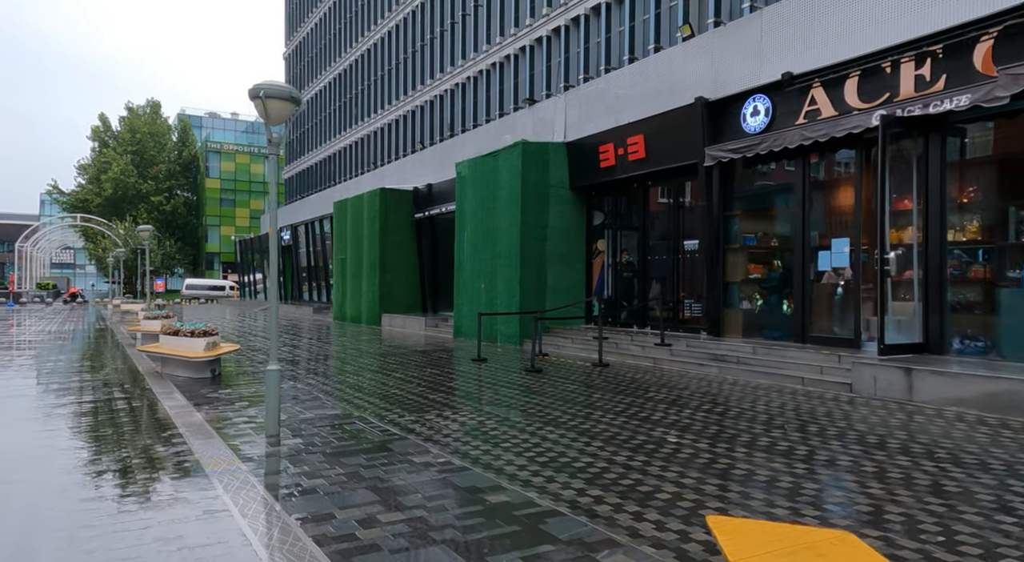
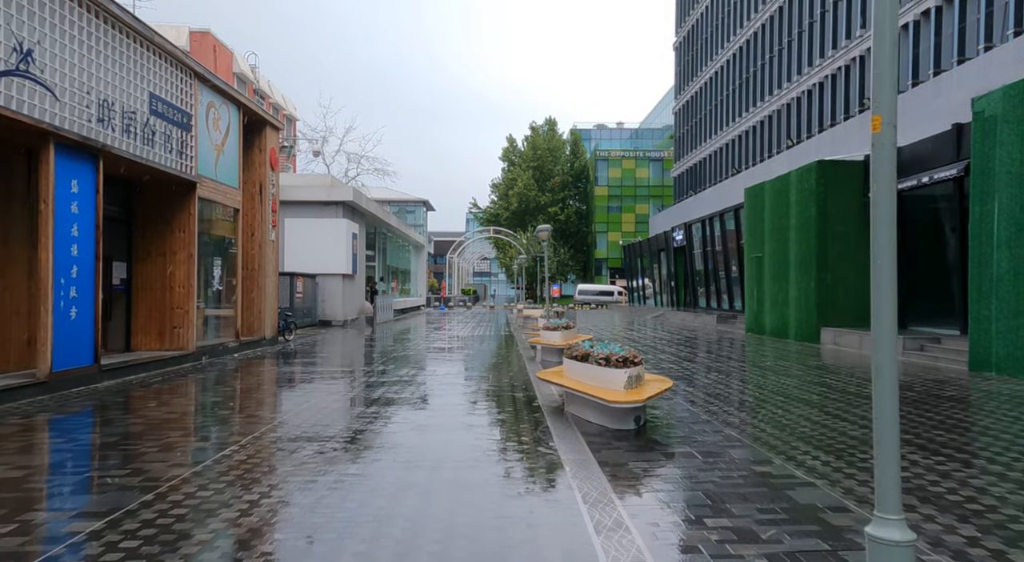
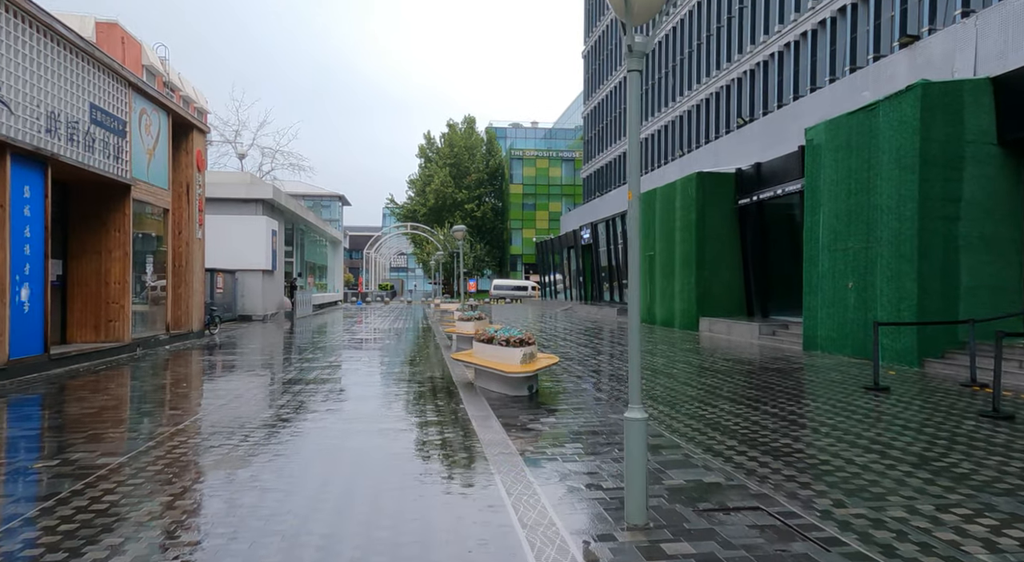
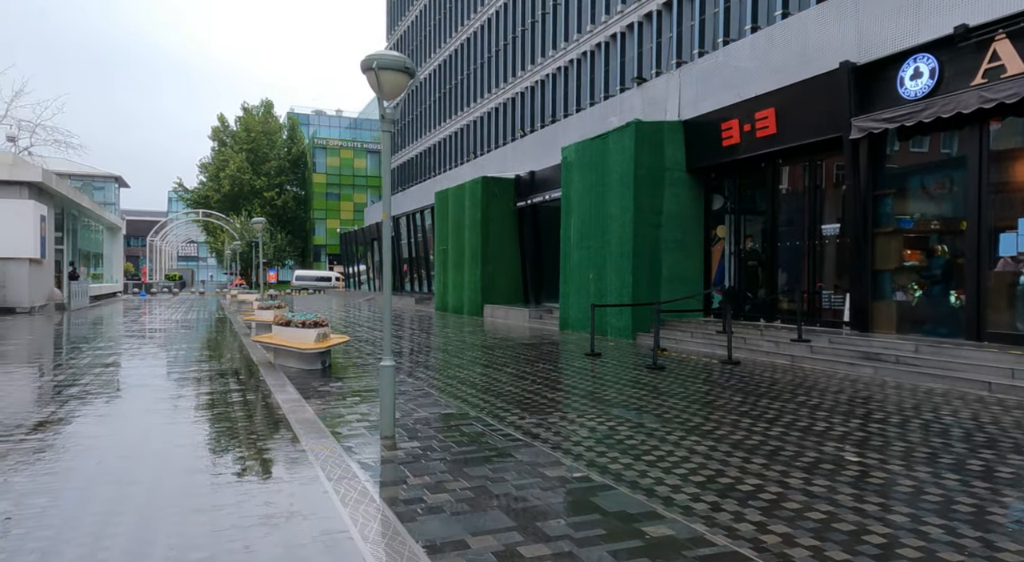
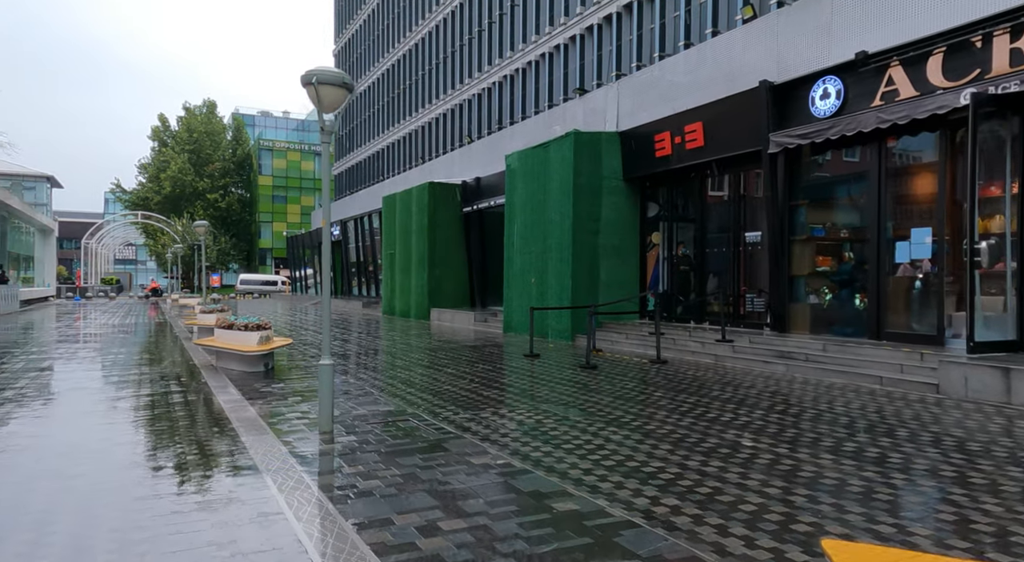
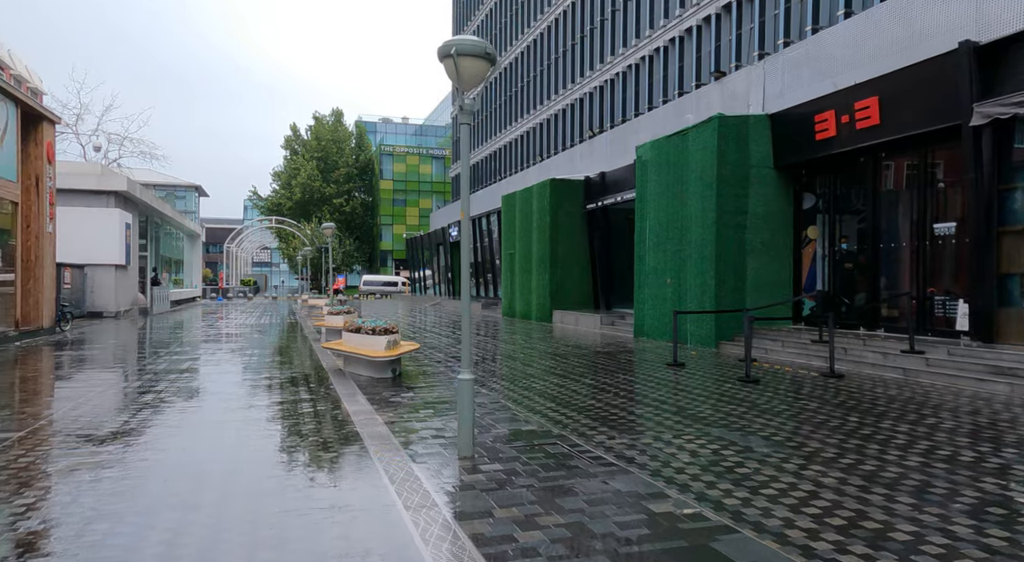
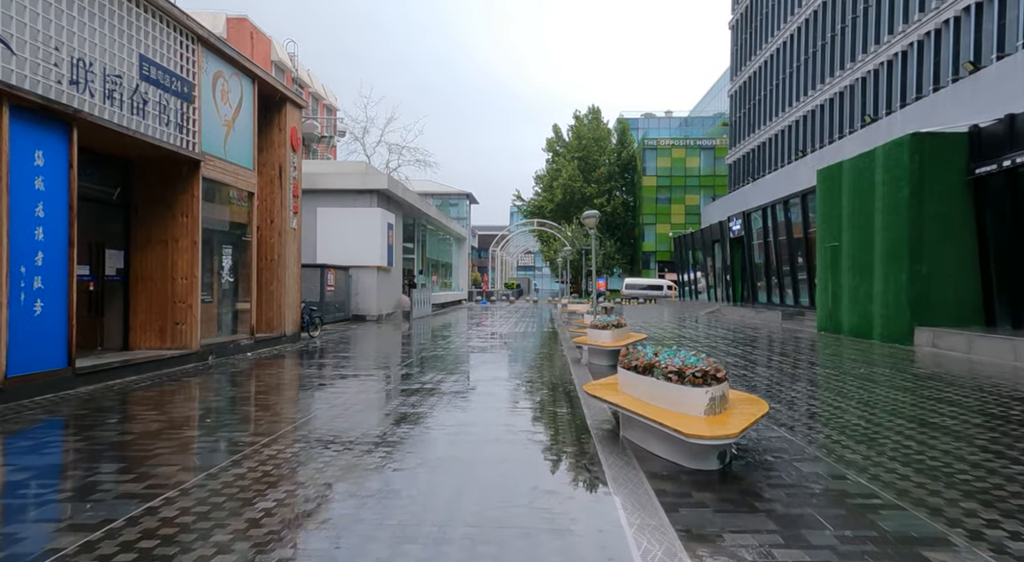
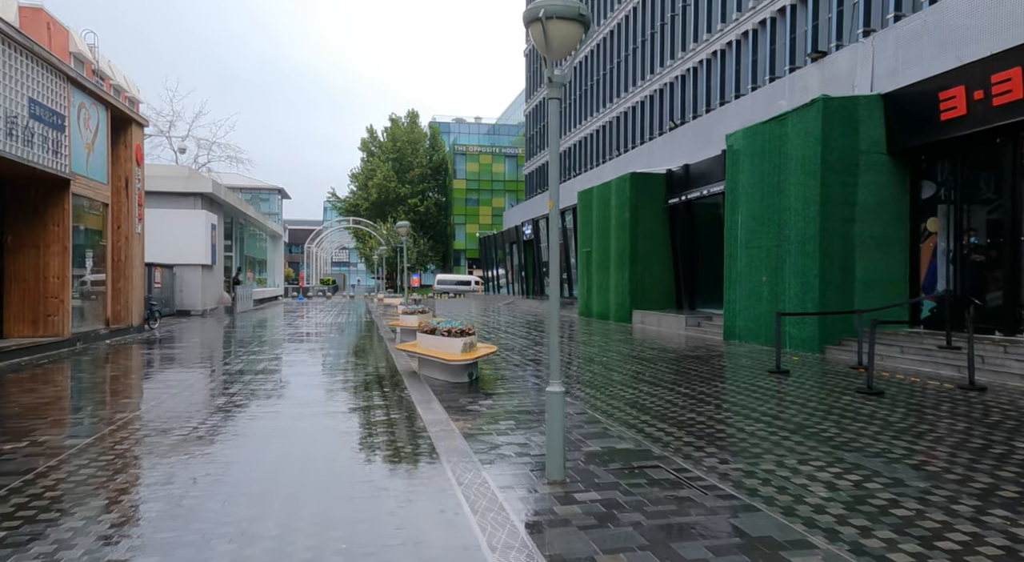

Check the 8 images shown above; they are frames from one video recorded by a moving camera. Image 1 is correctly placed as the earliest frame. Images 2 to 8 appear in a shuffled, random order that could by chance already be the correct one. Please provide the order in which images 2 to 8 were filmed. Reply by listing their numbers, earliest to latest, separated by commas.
5, 4, 6, 8, 3, 2, 7
